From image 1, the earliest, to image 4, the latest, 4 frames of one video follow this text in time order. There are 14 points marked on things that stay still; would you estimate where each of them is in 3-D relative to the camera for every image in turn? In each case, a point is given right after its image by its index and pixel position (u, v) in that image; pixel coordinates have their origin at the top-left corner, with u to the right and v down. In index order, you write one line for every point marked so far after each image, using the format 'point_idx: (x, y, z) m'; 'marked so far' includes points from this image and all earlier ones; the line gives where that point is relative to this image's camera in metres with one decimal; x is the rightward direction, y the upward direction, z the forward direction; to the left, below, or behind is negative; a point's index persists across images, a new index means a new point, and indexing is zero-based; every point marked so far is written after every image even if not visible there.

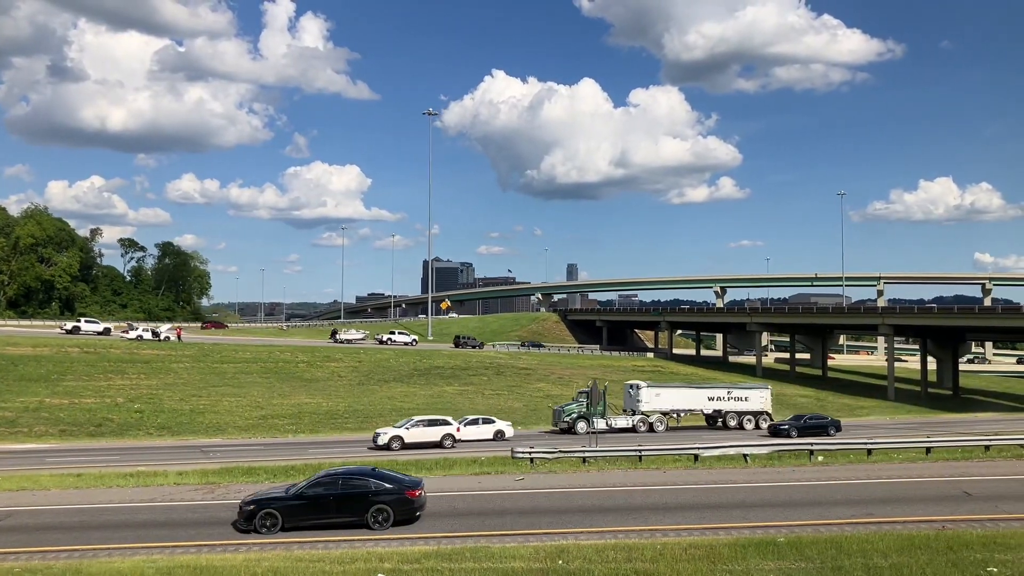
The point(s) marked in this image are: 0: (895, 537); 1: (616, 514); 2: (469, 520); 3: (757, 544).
0: (+6.6, -4.3, +15.9) m
1: (+2.1, -4.6, +18.7) m
2: (-0.9, -4.7, +18.9) m
3: (+4.2, -4.4, +15.9) m
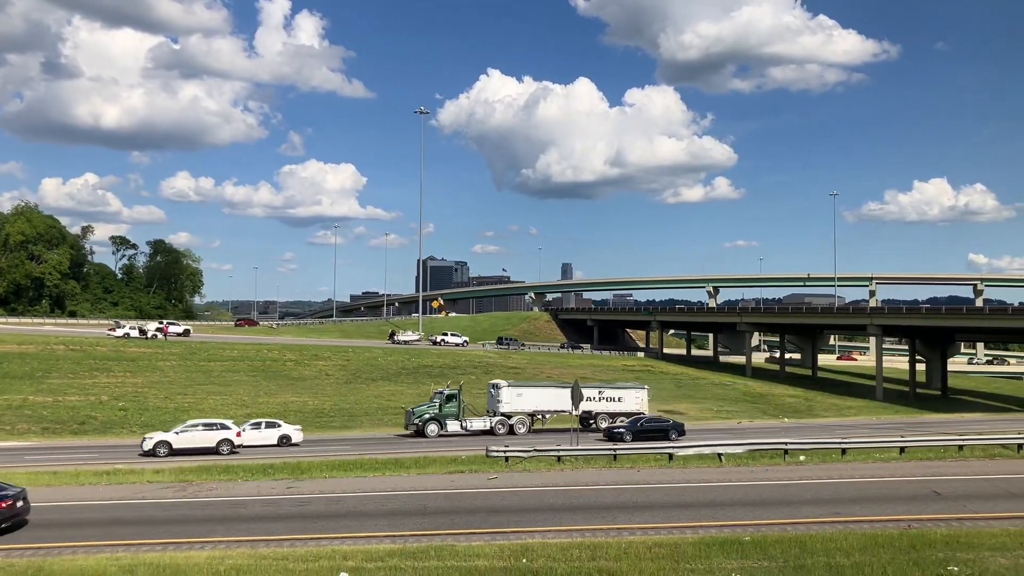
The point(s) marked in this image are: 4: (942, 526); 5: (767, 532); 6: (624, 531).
0: (+6.0, -4.3, +15.9) m
1: (+1.5, -4.6, +18.7) m
2: (-1.5, -4.7, +18.9) m
3: (+3.6, -4.4, +16.0) m
4: (+7.6, -4.2, +16.3) m
5: (+4.5, -4.3, +16.4) m
6: (+2.1, -4.4, +16.9) m
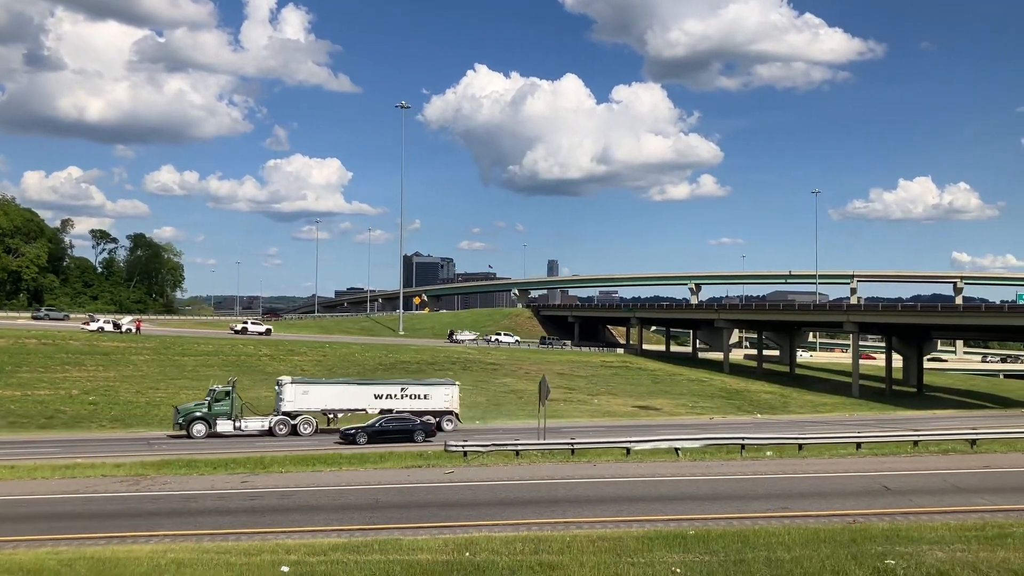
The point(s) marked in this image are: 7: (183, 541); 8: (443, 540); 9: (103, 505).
0: (+5.0, -4.2, +16.0) m
1: (+0.5, -4.4, +18.7) m
2: (-2.5, -4.6, +18.9) m
3: (+2.6, -4.3, +16.0) m
4: (+6.6, -4.1, +16.4) m
5: (+3.5, -4.2, +16.4) m
6: (+1.1, -4.3, +16.9) m
7: (-5.8, -4.5, +16.4) m
8: (-1.2, -4.4, +16.3) m
9: (-8.8, -4.7, +19.9) m
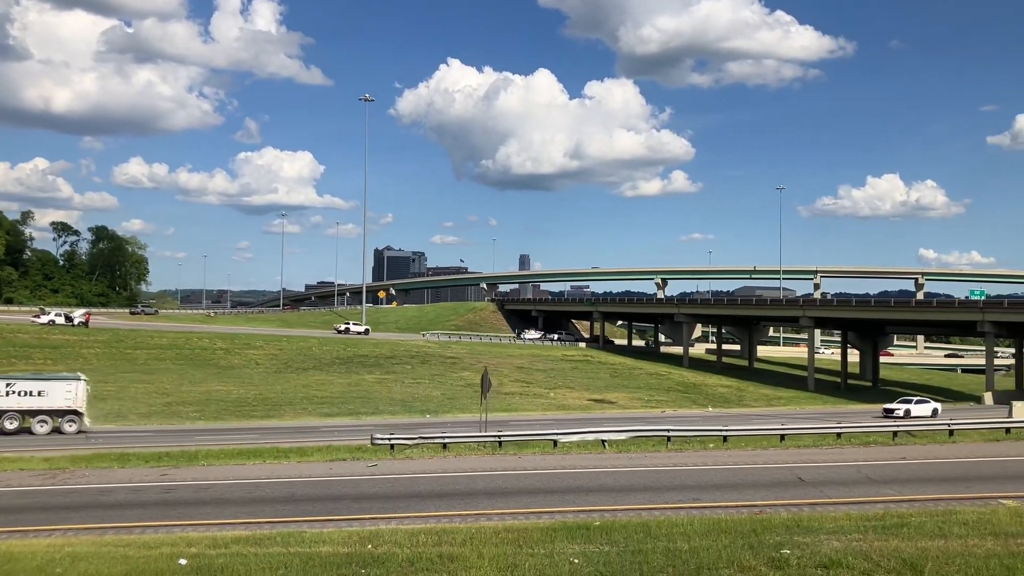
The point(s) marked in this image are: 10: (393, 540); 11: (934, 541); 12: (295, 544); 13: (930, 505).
0: (+3.4, -4.1, +16.1) m
1: (-1.3, -4.3, +18.6) m
2: (-4.3, -4.4, +18.7) m
3: (+1.0, -4.2, +16.0) m
4: (+4.9, -4.0, +16.6) m
5: (+1.9, -4.1, +16.5) m
6: (-0.6, -4.2, +16.9) m
7: (-7.5, -4.3, +16.2) m
8: (-2.9, -4.3, +16.2) m
9: (-10.6, -4.5, +19.6) m
10: (-2.0, -4.3, +15.7) m
11: (+6.8, -4.1, +15.0) m
12: (-3.7, -4.3, +15.7) m
13: (+7.6, -4.0, +16.9) m
